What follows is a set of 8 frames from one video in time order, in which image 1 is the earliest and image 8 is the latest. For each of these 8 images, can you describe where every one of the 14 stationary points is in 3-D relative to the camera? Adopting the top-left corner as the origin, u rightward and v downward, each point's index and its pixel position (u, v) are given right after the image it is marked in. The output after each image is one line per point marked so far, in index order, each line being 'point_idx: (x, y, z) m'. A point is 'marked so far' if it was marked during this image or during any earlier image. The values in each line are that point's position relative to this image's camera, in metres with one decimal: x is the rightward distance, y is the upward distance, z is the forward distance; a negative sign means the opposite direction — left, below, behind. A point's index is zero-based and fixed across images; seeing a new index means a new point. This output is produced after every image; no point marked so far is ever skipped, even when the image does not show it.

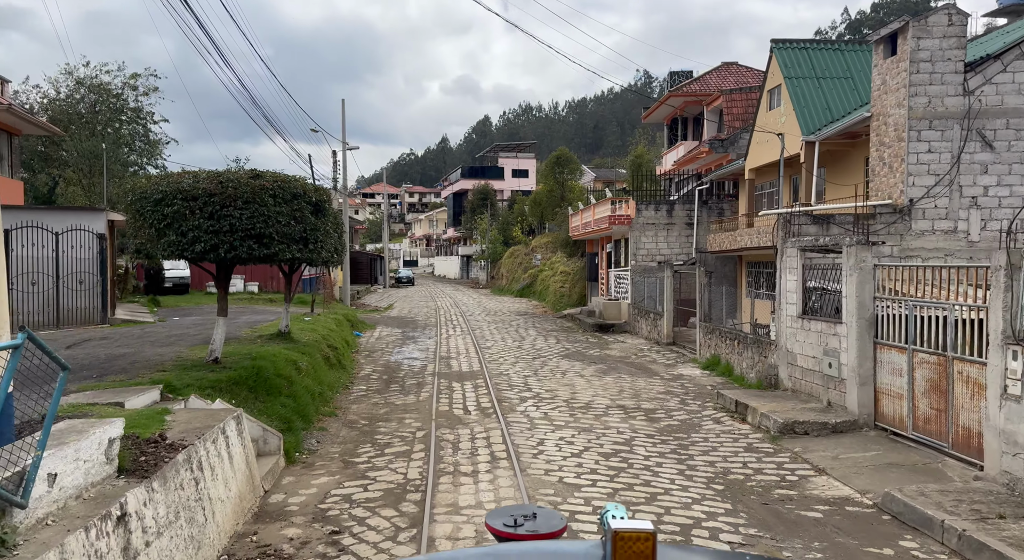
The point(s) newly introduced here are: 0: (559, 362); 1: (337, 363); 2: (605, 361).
0: (+1.1, -1.9, +17.0) m
1: (-3.5, -1.7, +14.9) m
2: (+2.2, -1.9, +17.2) m
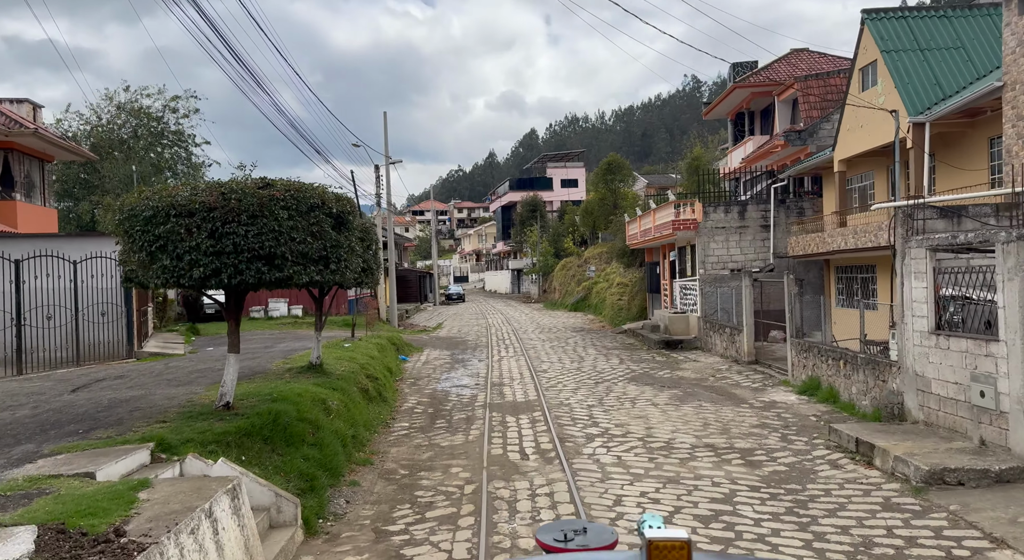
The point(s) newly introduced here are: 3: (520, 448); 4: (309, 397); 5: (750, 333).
0: (+2.3, -2.2, +15.0) m
1: (-2.4, -2.1, +13.2) m
2: (+3.4, -2.1, +15.2) m
3: (+0.1, -2.3, +10.2) m
4: (-2.7, -1.6, +9.8) m
5: (+5.4, -1.2, +16.8) m
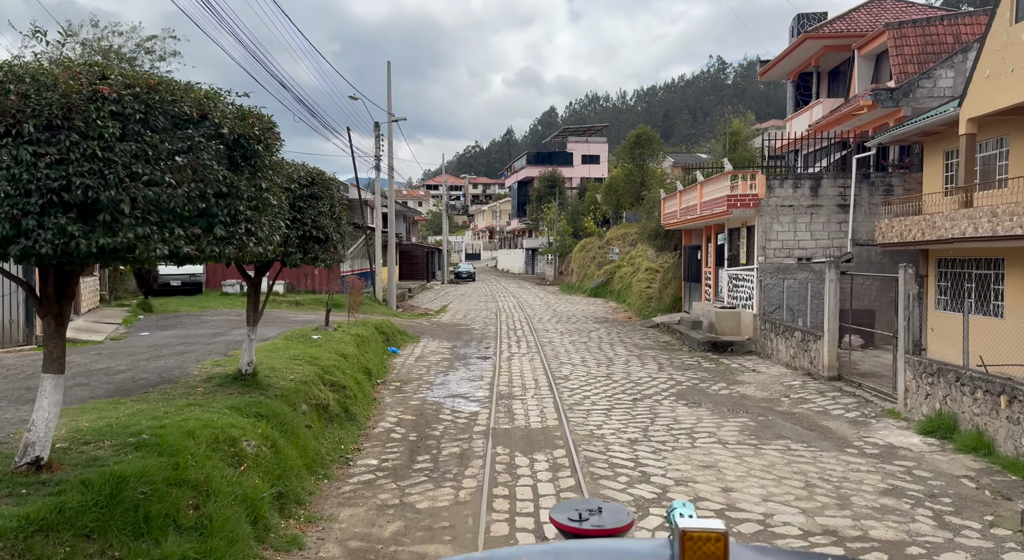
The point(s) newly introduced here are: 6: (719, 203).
0: (+2.5, -2.0, +11.4) m
1: (-2.3, -1.8, +9.7) m
2: (+3.6, -2.0, +11.5) m
3: (+0.2, -2.2, +6.6) m
4: (-2.6, -1.3, +6.3) m
5: (+5.6, -1.1, +13.1) m
6: (+4.9, +1.8, +17.4) m
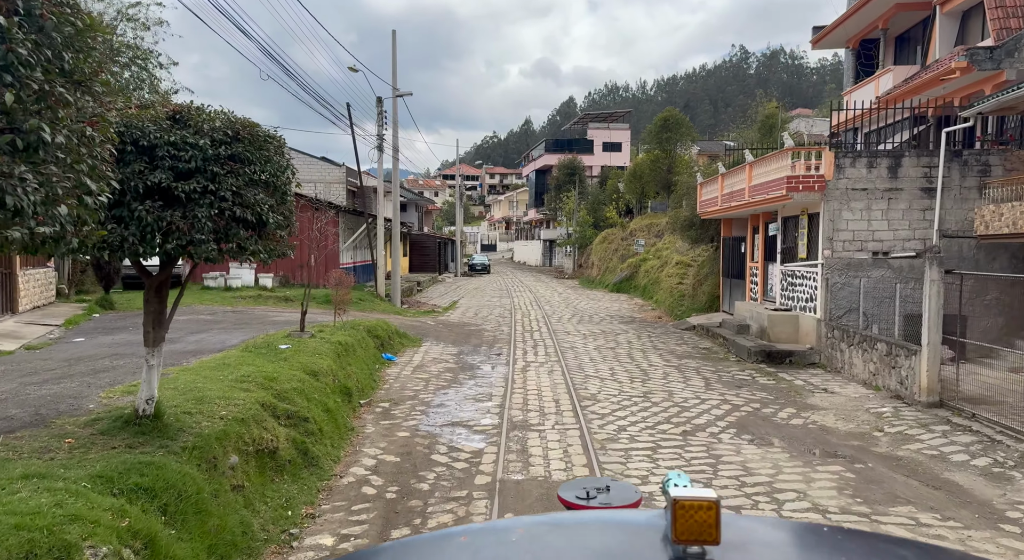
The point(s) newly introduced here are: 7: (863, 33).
0: (+2.7, -2.0, +8.8) m
1: (-2.1, -1.8, +7.1) m
2: (+3.8, -2.0, +8.9) m
3: (+0.3, -2.2, +4.1) m
4: (-2.5, -1.4, +3.7) m
5: (+5.9, -1.1, +10.3) m
6: (+5.2, +1.9, +14.7) m
7: (+8.9, +6.3, +18.8) m
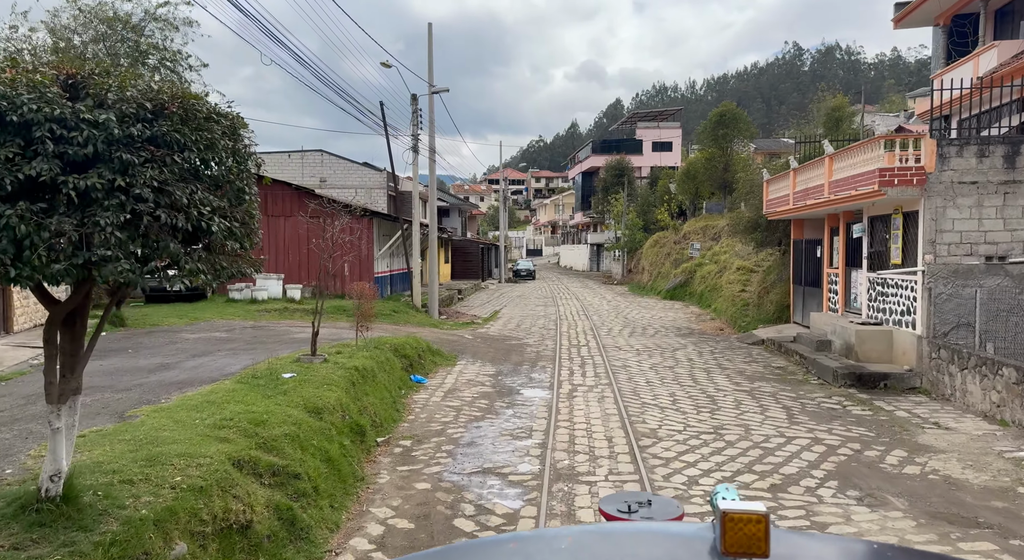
0: (+3.1, -2.1, +6.8) m
1: (-1.8, -2.0, +5.5) m
2: (+4.2, -2.1, +6.9) m
3: (+0.4, -2.4, +2.3) m
4: (-2.4, -1.5, +2.1) m
5: (+6.4, -1.2, +8.2) m
6: (+6.0, +1.7, +12.6) m
7: (+9.9, +6.1, +16.5) m
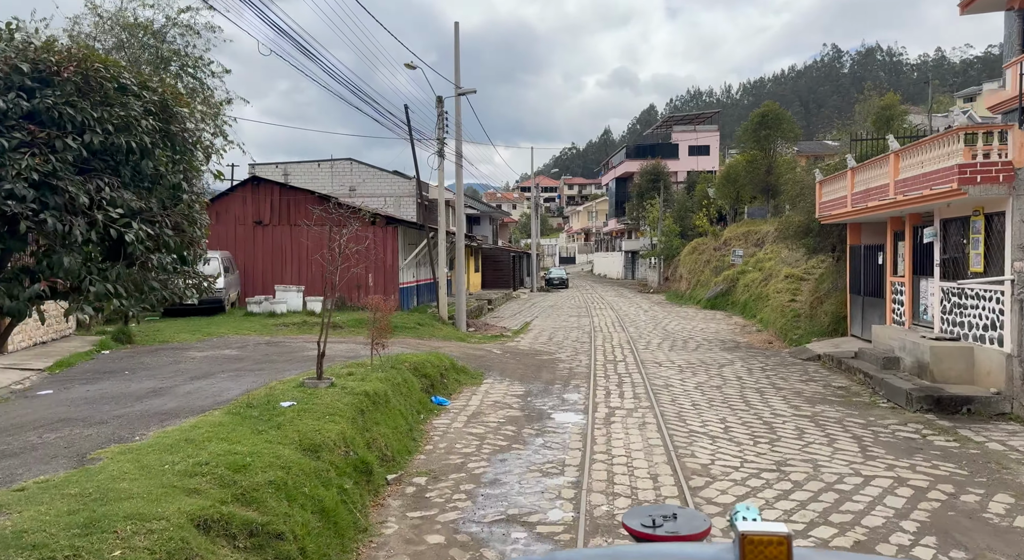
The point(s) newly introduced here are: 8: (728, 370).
0: (+3.3, -2.2, +5.5) m
1: (-1.7, -2.1, +4.4) m
2: (+4.4, -2.2, +5.5) m
3: (+0.4, -2.5, +1.1) m
4: (-2.4, -1.6, +1.1) m
5: (+6.6, -1.3, +6.8) m
6: (+6.4, +1.5, +11.2) m
7: (+10.5, +6.0, +15.0) m
8: (+4.4, -1.8, +15.3) m
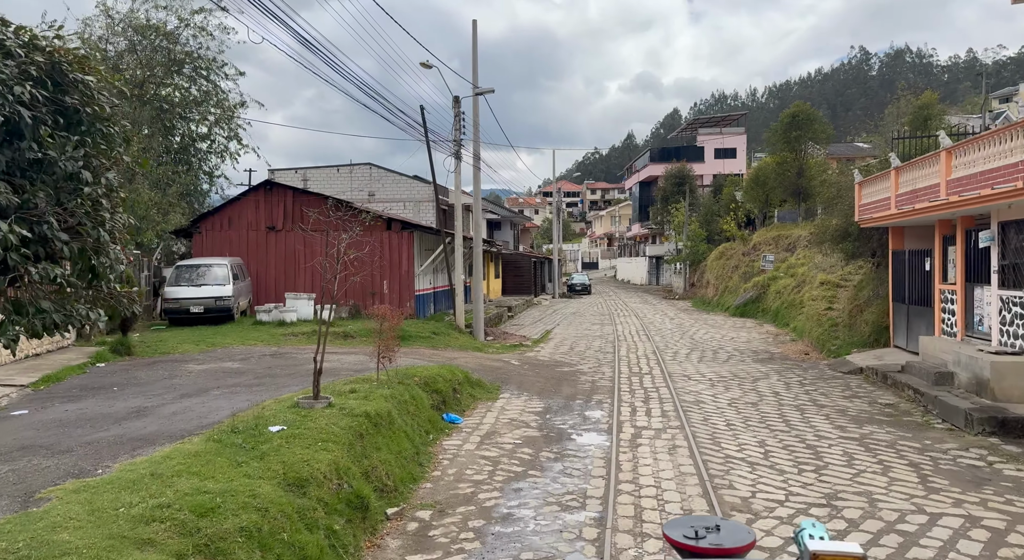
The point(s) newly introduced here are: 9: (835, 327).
0: (+3.4, -2.3, +4.5) m
1: (-1.6, -2.2, +3.6) m
2: (+4.5, -2.3, +4.5) m
3: (+0.4, -2.5, +0.2) m
4: (-2.5, -1.7, +0.3) m
5: (+6.7, -1.4, +5.7) m
6: (+6.6, +1.4, +10.1) m
7: (+10.8, +5.8, +13.8) m
8: (+4.8, -2.0, +14.3) m
9: (+8.2, -1.2, +18.7) m
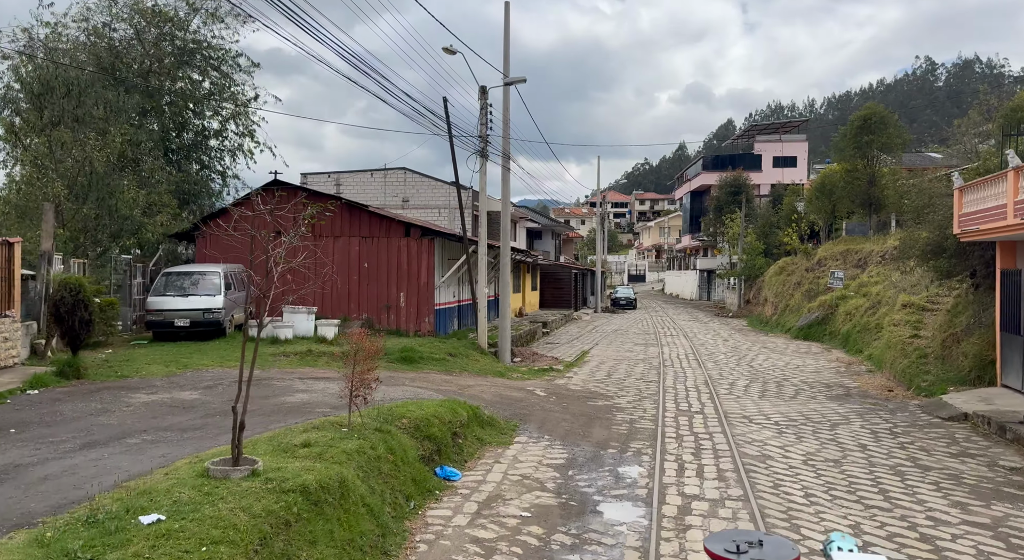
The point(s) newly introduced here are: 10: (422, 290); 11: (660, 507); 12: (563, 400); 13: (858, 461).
0: (+3.1, -2.5, +1.9) m
1: (-2.0, -2.3, +1.3) m
2: (+4.2, -2.5, +1.8) m
3: (-0.2, -2.6, -2.2) m
4: (-3.0, -1.7, -1.9) m
5: (+6.5, -1.7, +2.9) m
6: (+6.8, +1.1, +7.3) m
7: (+11.3, +5.3, +10.8) m
8: (+5.1, -2.4, +11.6) m
9: (+8.8, -1.7, +15.7) m
10: (-2.2, -0.3, +18.5) m
11: (+1.6, -2.4, +7.9) m
12: (+0.9, -2.2, +13.5) m
13: (+4.7, -2.4, +10.0) m
